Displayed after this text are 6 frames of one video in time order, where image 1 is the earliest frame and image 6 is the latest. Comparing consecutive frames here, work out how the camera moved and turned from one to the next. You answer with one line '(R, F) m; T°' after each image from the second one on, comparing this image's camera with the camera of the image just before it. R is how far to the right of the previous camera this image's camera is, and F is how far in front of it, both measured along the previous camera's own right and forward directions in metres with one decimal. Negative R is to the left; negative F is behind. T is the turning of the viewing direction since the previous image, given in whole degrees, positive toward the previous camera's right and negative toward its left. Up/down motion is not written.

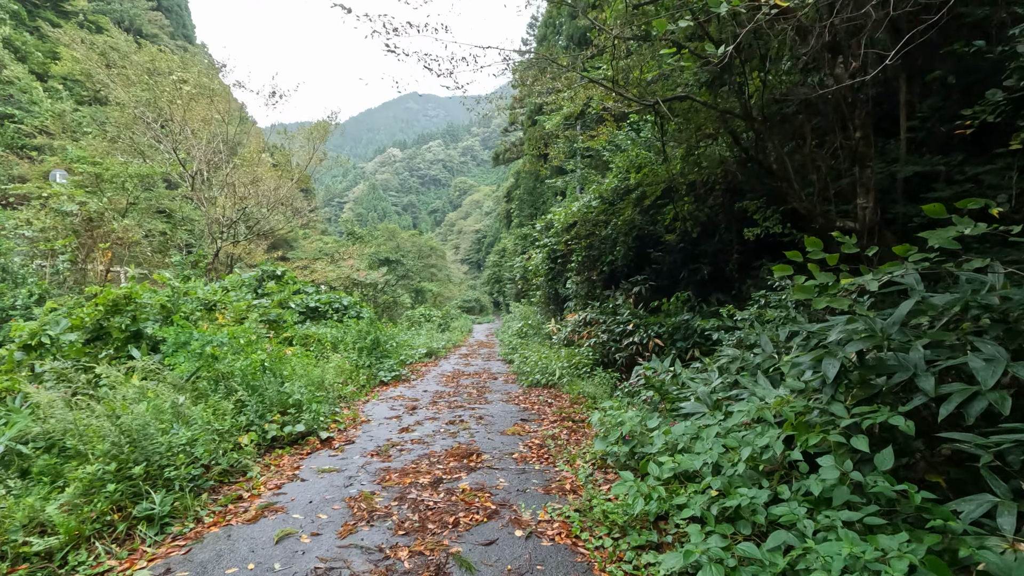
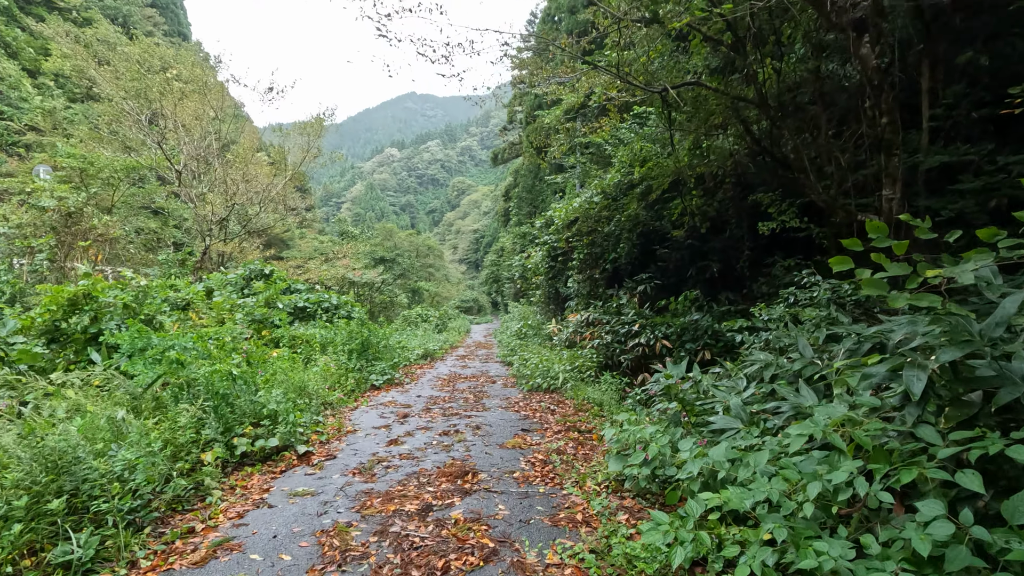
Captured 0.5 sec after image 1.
(0.0, +0.4) m; 0°
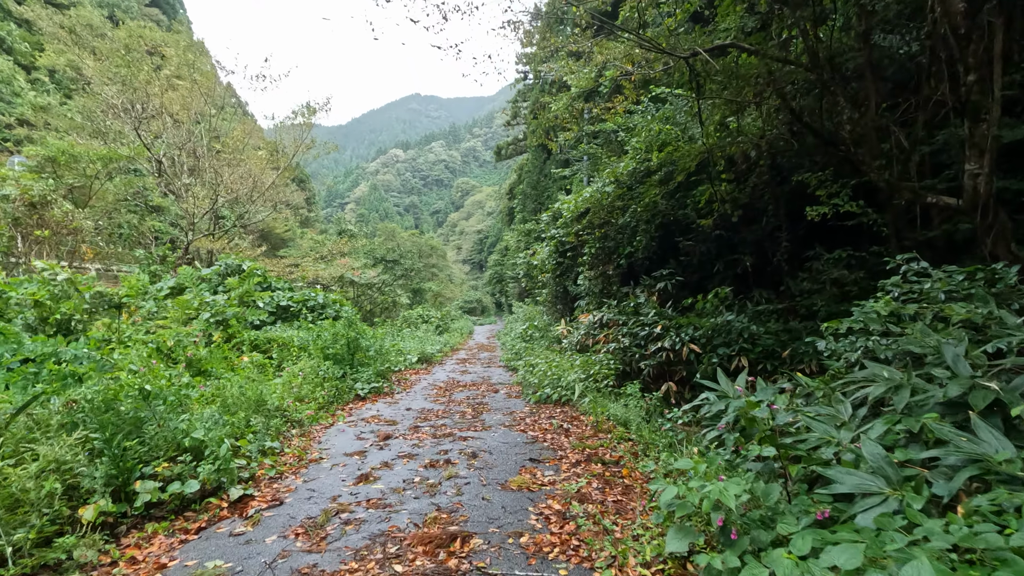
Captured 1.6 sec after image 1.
(0.0, +0.8) m; 0°
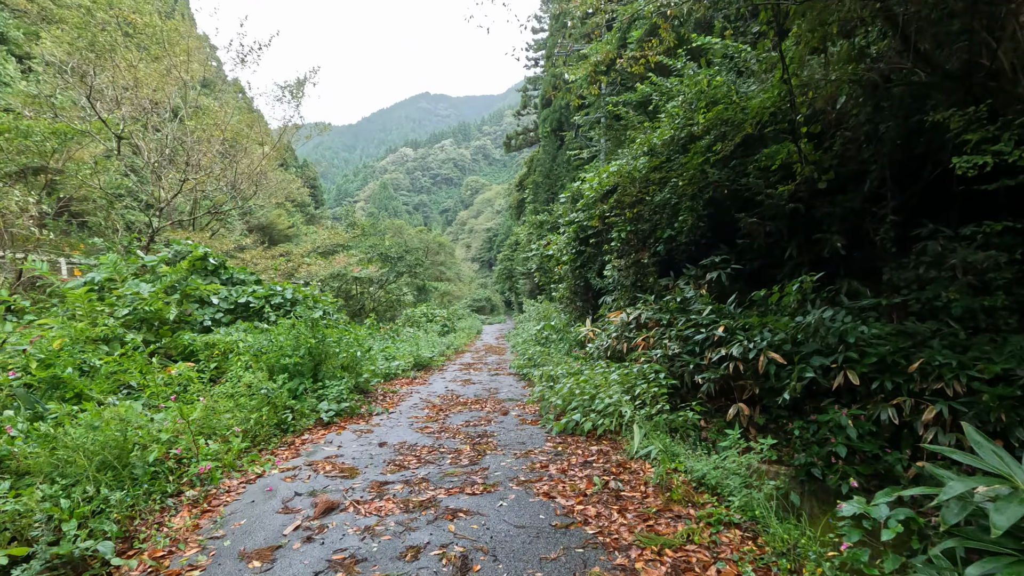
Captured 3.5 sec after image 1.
(0.0, +1.3) m; -1°
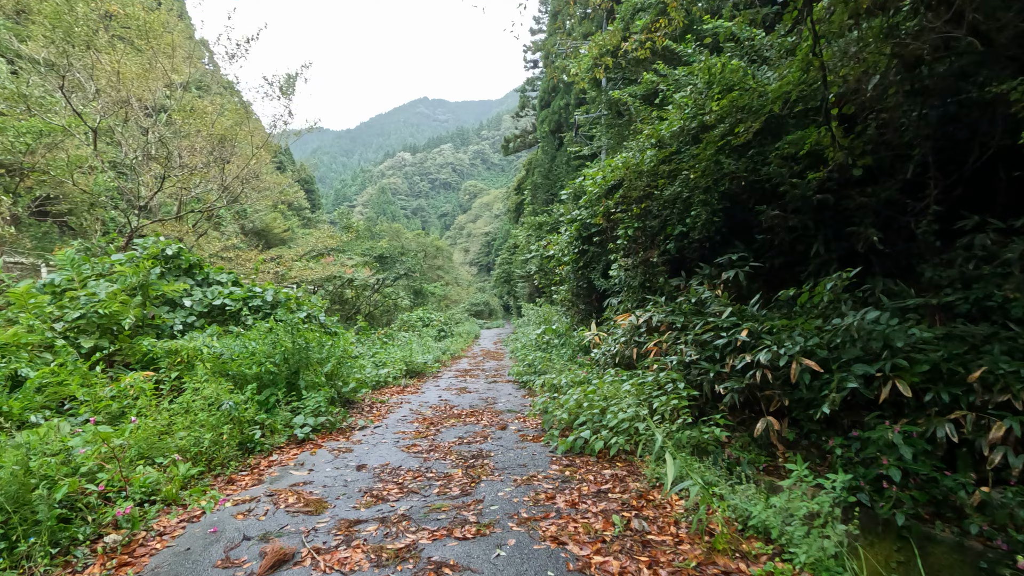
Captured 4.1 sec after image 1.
(0.0, +0.4) m; 0°
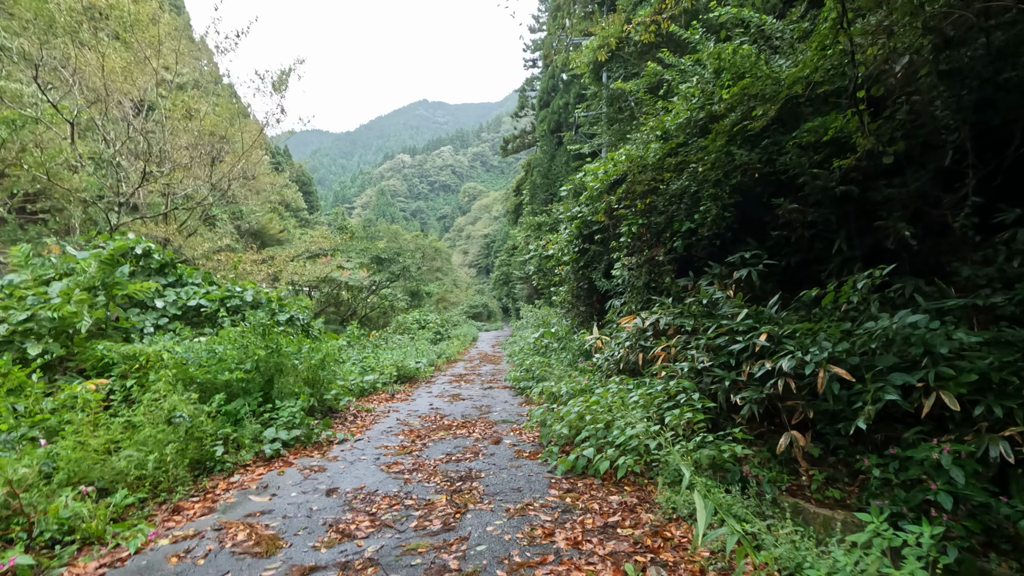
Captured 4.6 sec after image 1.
(0.0, +0.4) m; 0°
